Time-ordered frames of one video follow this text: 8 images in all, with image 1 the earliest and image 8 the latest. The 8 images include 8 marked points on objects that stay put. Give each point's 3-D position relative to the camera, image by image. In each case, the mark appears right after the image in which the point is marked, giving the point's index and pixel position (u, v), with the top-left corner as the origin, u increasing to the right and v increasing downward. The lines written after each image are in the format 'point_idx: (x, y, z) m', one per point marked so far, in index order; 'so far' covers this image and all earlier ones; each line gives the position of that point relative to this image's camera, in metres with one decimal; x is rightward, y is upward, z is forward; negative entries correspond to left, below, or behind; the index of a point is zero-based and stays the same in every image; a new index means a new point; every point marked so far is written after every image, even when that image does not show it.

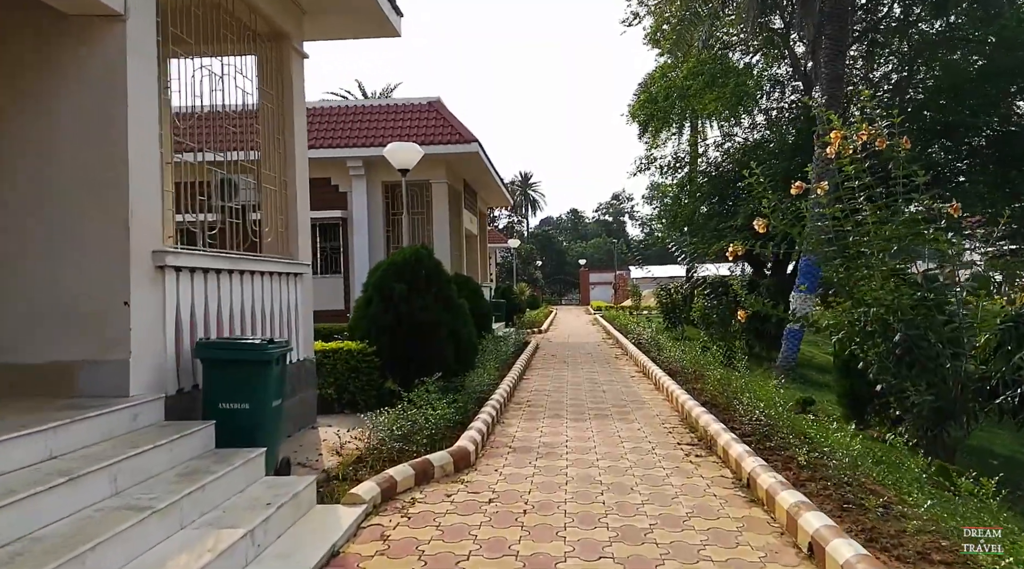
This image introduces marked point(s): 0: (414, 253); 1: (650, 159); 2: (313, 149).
0: (-1.0, +0.3, +8.0) m
1: (+3.7, +3.4, +19.8) m
2: (-3.7, +2.5, +13.9) m
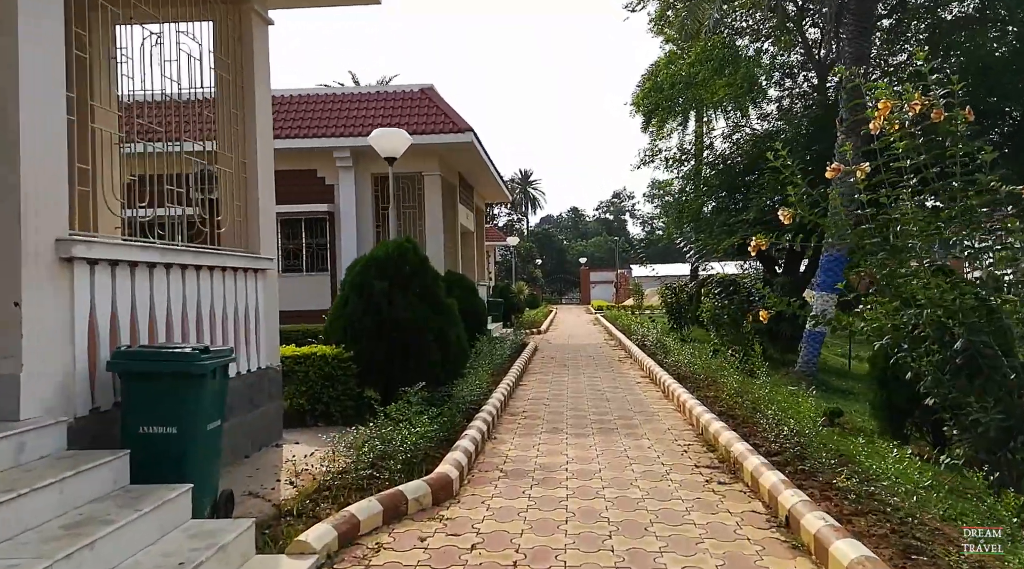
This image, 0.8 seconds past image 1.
0: (-1.1, +0.4, +7.2) m
1: (+3.6, +3.4, +18.9) m
2: (-3.8, +2.6, +13.1) m
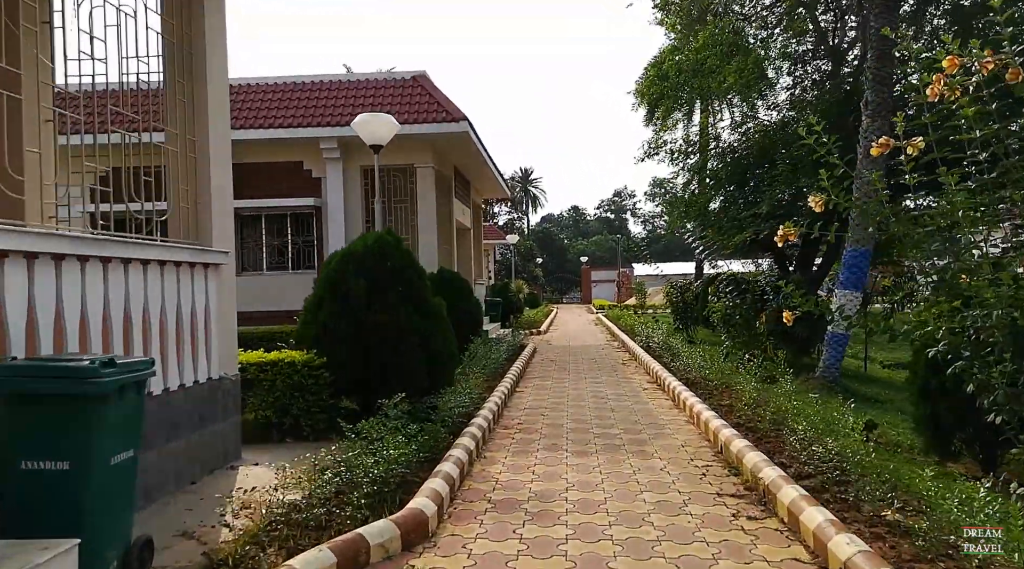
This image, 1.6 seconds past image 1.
0: (-1.1, +0.4, +6.5) m
1: (+3.6, +3.5, +18.2) m
2: (-3.8, +2.6, +12.3) m
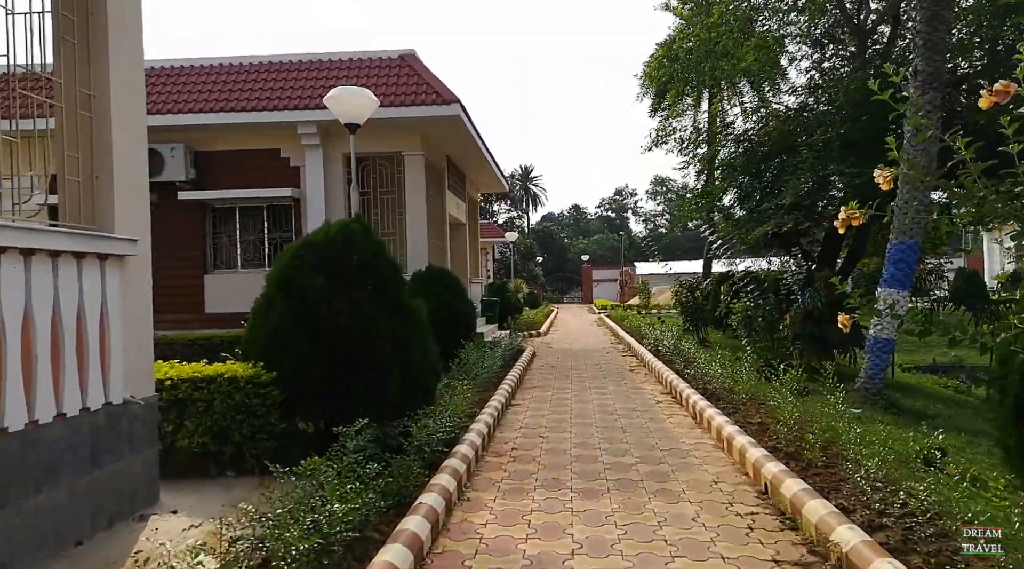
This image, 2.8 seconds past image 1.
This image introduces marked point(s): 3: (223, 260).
0: (-1.2, +0.4, +5.3) m
1: (+3.5, +3.5, +17.0) m
2: (-3.9, +2.6, +11.2) m
3: (-4.7, +0.4, +12.0) m
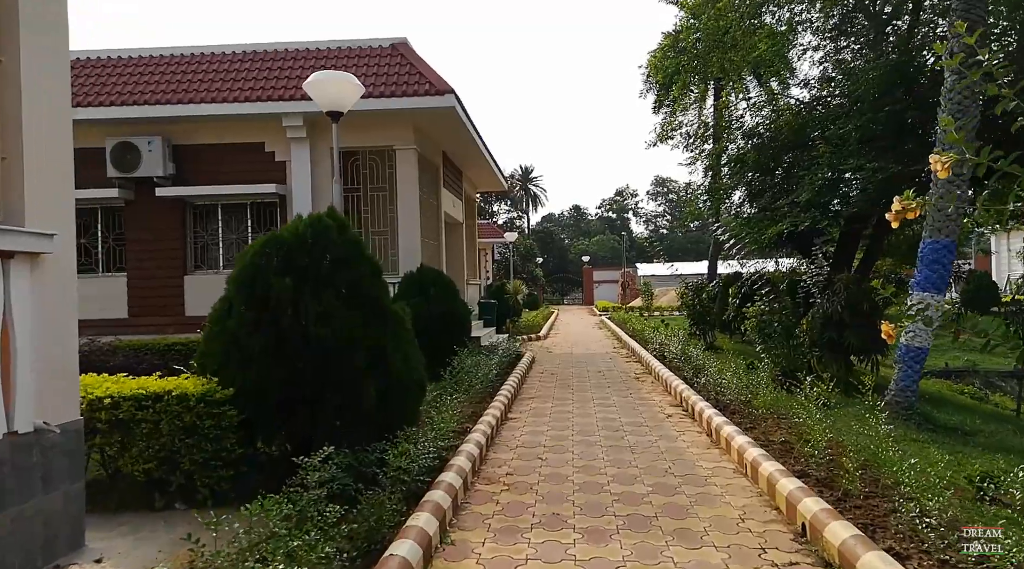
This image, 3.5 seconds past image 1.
0: (-1.2, +0.4, +4.7) m
1: (+3.5, +3.4, +16.4) m
2: (-3.9, +2.6, +10.5) m
3: (-4.7, +0.4, +11.4) m
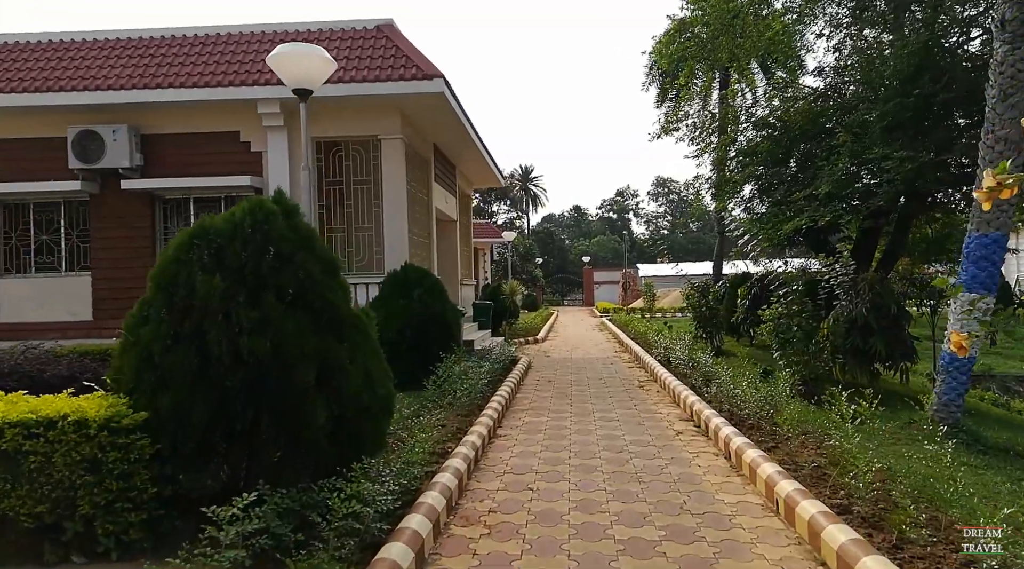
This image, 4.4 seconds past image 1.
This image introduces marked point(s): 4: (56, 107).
0: (-1.3, +0.4, +3.8) m
1: (+3.4, +3.4, +15.5) m
2: (-4.0, +2.6, +9.7) m
3: (-4.8, +0.4, +10.6) m
4: (-6.1, +2.4, +10.0) m
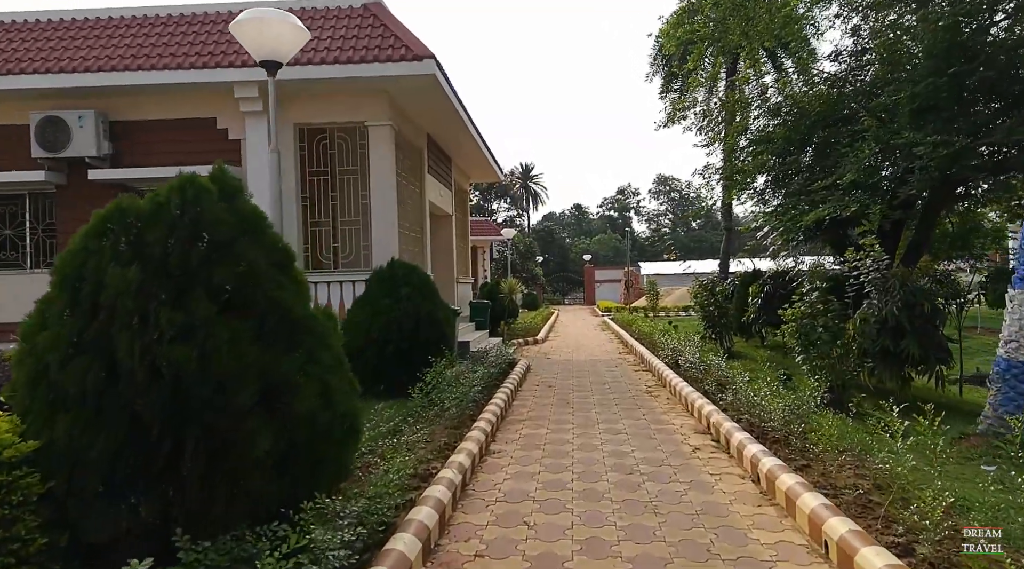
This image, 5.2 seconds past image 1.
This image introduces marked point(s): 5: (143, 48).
0: (-1.4, +0.4, +3.1) m
1: (+3.4, +3.5, +14.8) m
2: (-4.0, +2.6, +9.0) m
3: (-4.8, +0.4, +9.8) m
4: (-6.1, +2.4, +9.2) m
5: (-4.7, +3.0, +9.5) m
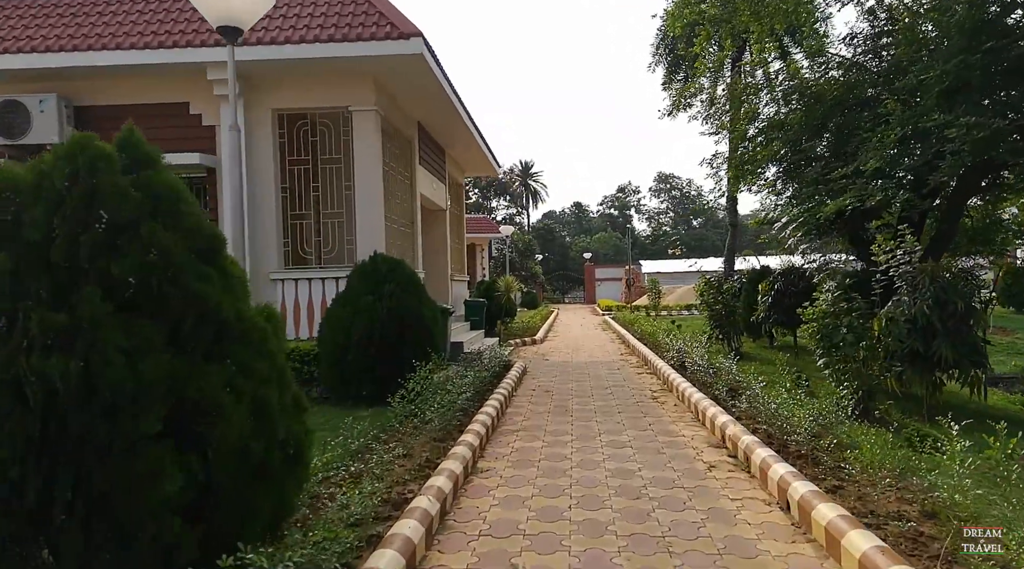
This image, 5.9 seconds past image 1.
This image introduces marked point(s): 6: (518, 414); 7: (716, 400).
0: (-1.4, +0.4, +2.4) m
1: (+3.3, +3.5, +14.1) m
2: (-4.1, +2.6, +8.3) m
3: (-4.9, +0.4, +9.2) m
4: (-6.2, +2.4, +8.6) m
5: (-4.8, +3.1, +8.9) m
6: (+0.1, -1.3, +7.2) m
7: (+2.0, -1.1, +7.2) m
